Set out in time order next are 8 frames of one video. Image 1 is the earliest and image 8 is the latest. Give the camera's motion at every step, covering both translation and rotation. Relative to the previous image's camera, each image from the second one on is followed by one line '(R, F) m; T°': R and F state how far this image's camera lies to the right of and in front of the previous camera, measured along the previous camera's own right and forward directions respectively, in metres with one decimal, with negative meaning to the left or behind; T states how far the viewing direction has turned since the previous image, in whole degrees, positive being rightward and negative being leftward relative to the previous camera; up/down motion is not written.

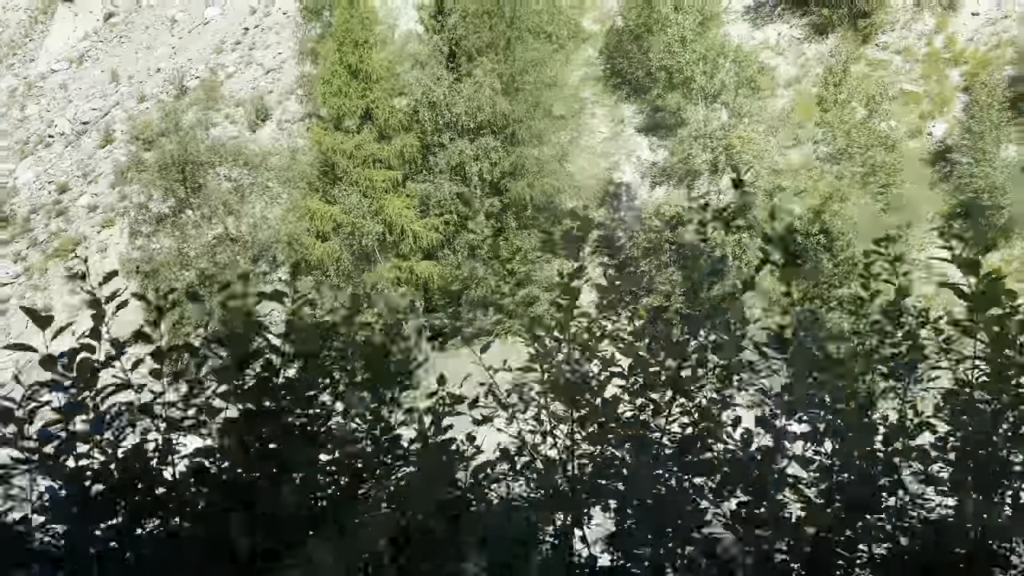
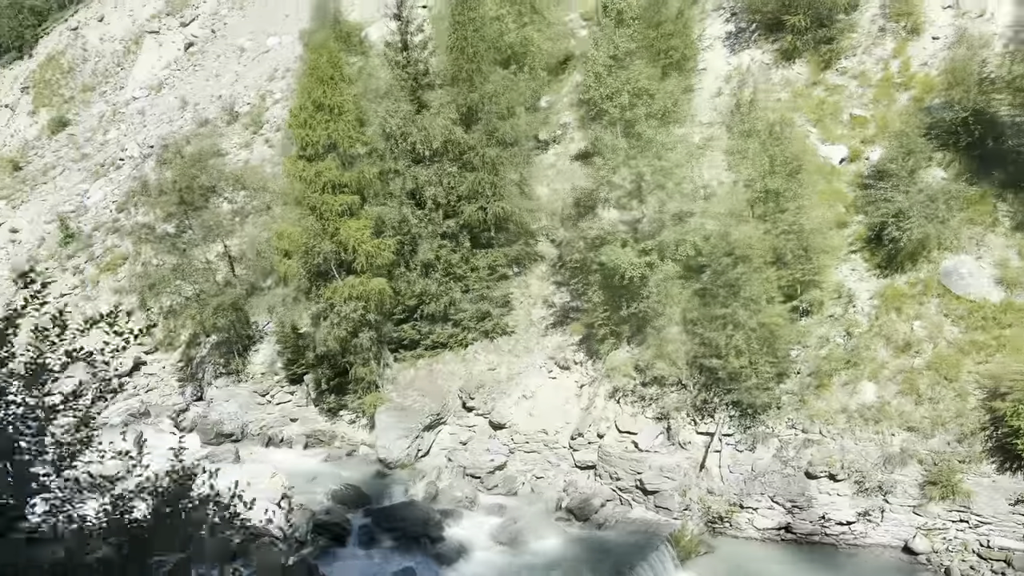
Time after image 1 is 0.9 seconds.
(+2.8, -1.2) m; -5°
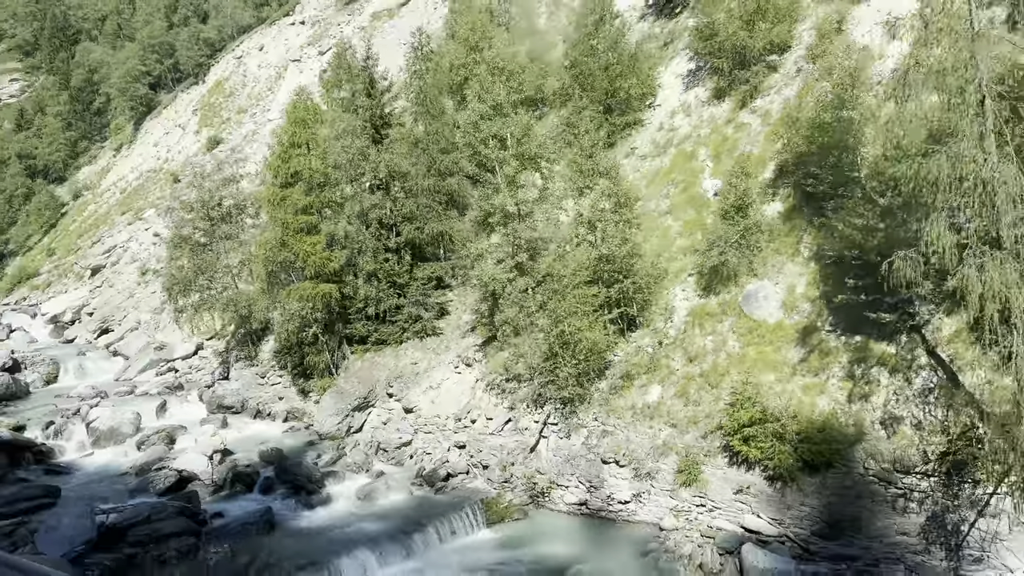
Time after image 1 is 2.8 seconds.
(+6.9, -2.9) m; -11°
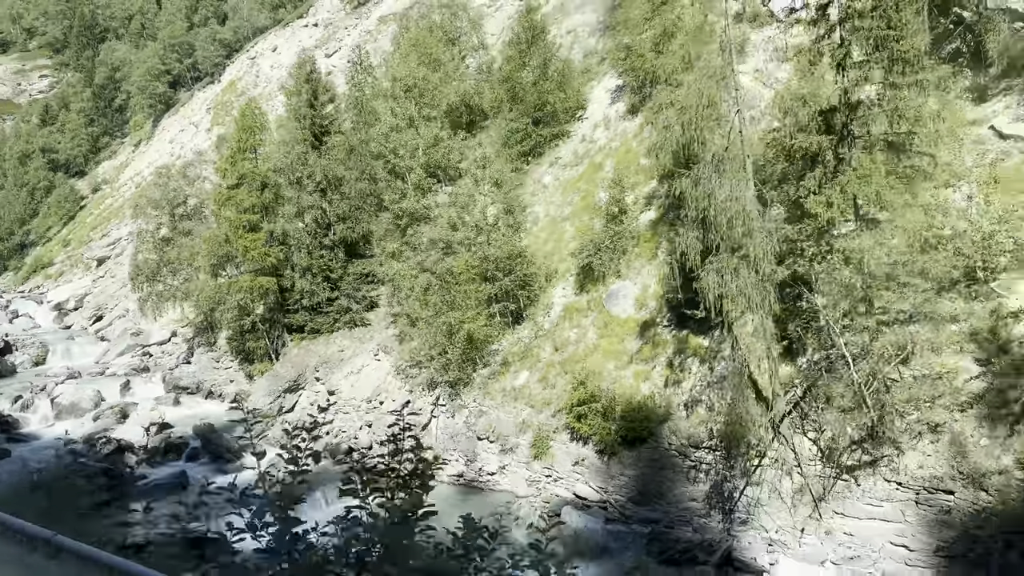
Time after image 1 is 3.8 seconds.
(+3.4, -2.3) m; -2°
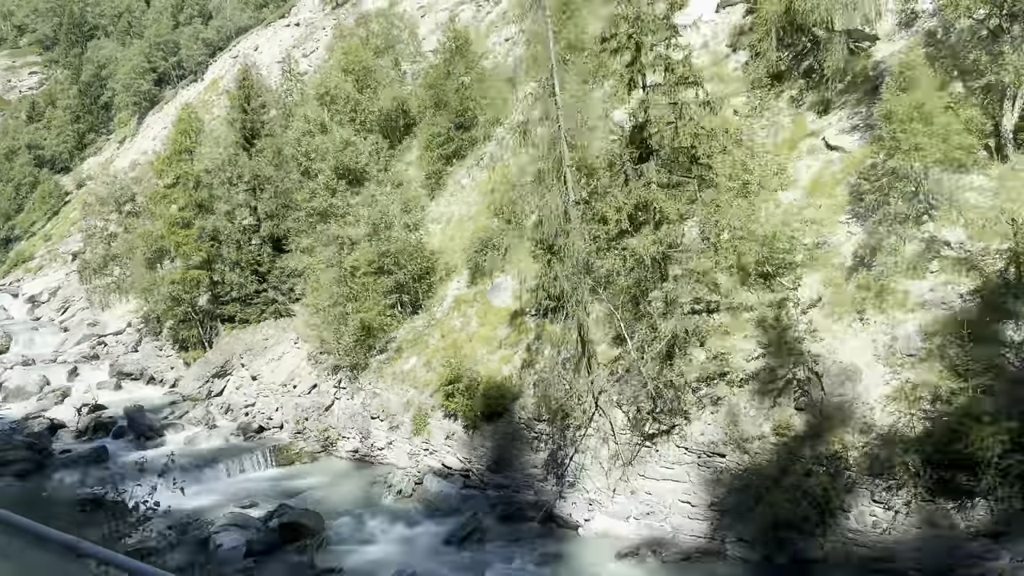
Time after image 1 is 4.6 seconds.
(+2.9, -2.1) m; 0°
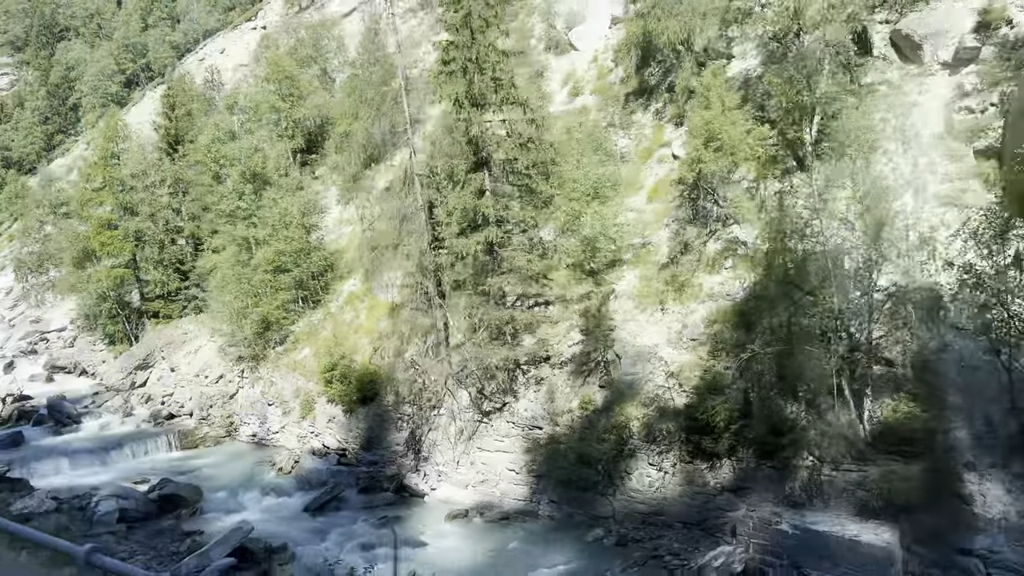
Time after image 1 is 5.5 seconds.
(+2.9, -2.1) m; +1°
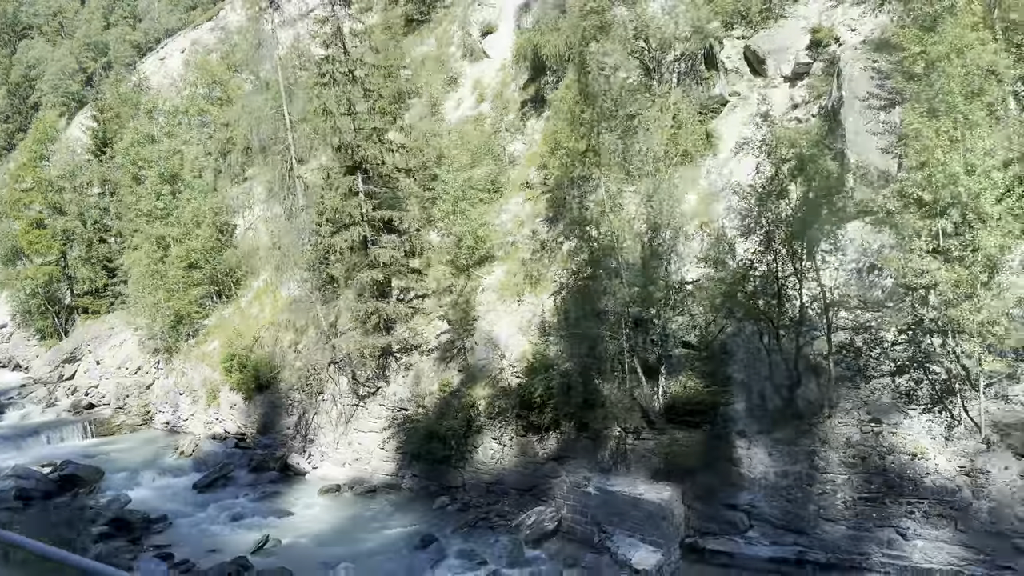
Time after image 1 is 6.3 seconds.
(+2.4, -1.7) m; +2°
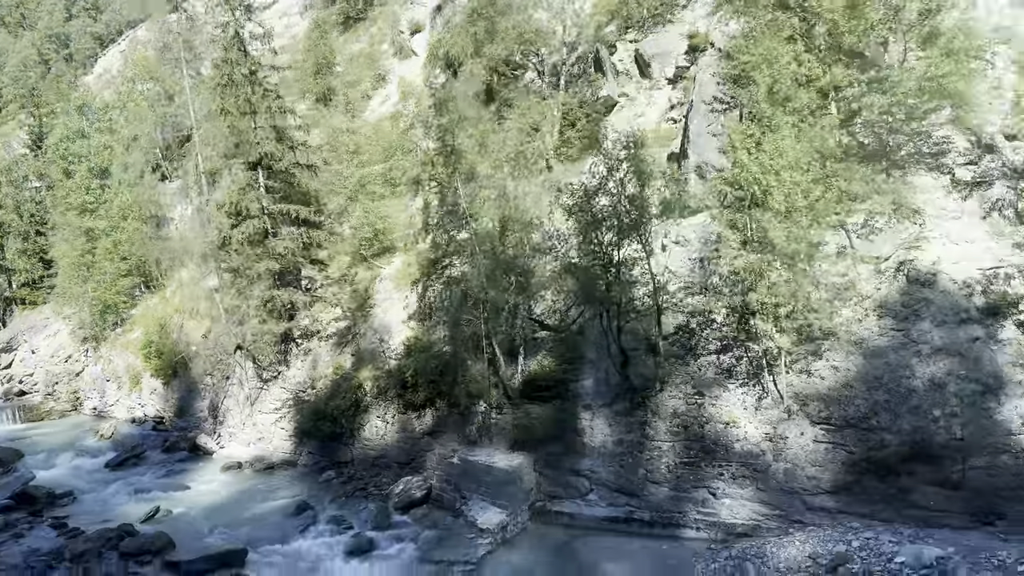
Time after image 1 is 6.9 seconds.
(+2.0, -1.3) m; +2°
